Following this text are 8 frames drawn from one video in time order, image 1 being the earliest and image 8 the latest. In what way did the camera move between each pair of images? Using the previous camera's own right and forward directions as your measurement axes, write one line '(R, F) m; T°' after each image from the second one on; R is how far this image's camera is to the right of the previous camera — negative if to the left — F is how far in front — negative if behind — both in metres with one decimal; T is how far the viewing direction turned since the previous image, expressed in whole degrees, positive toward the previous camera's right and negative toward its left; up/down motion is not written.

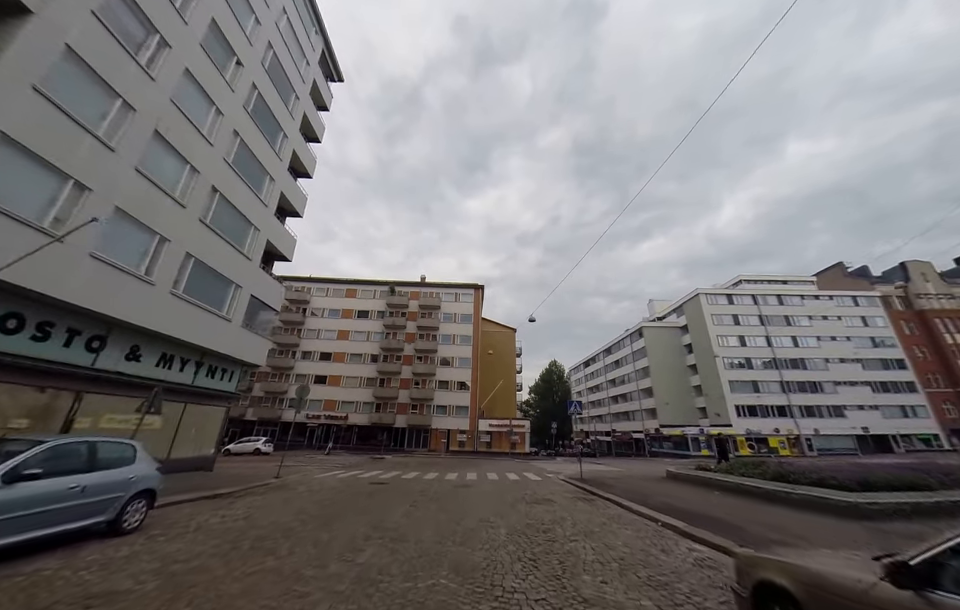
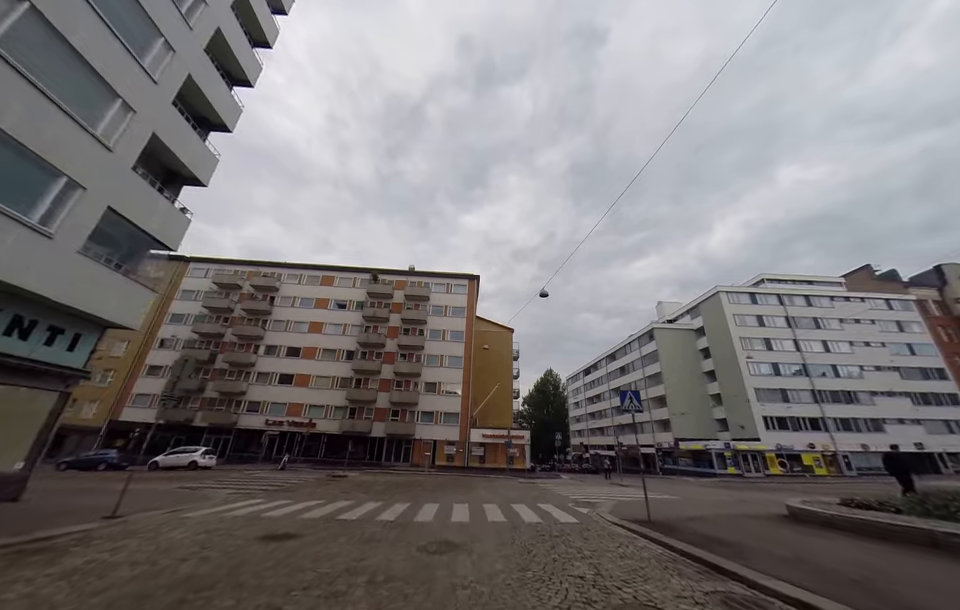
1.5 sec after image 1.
(-0.1, +5.5) m; +1°
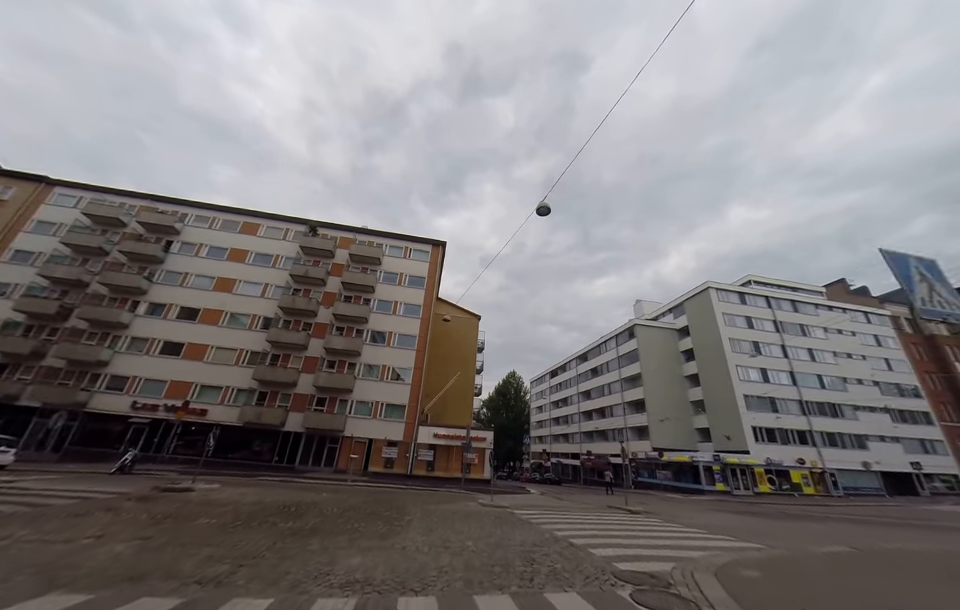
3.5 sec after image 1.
(+0.4, +7.3) m; +6°
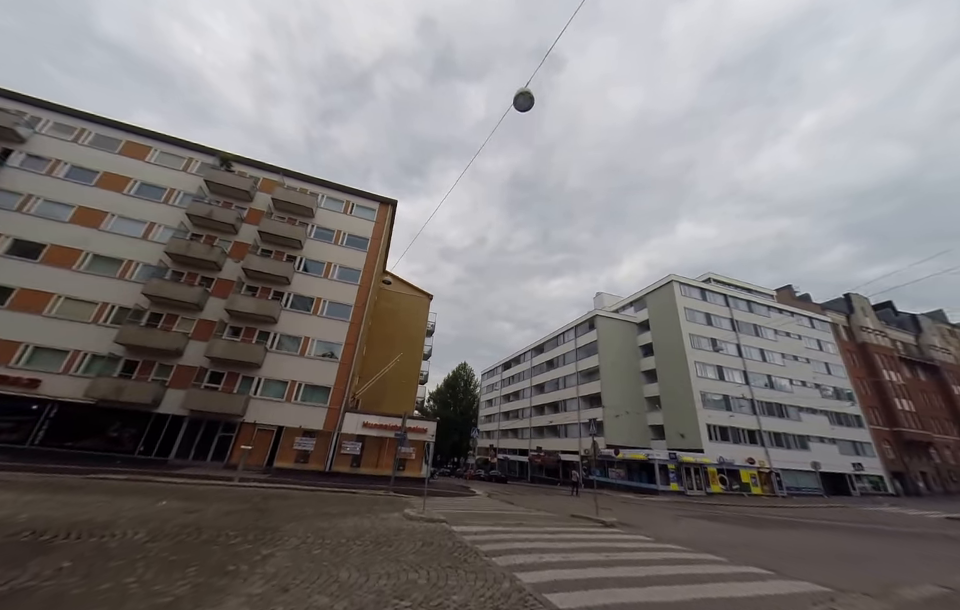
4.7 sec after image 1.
(+0.6, +4.2) m; +7°
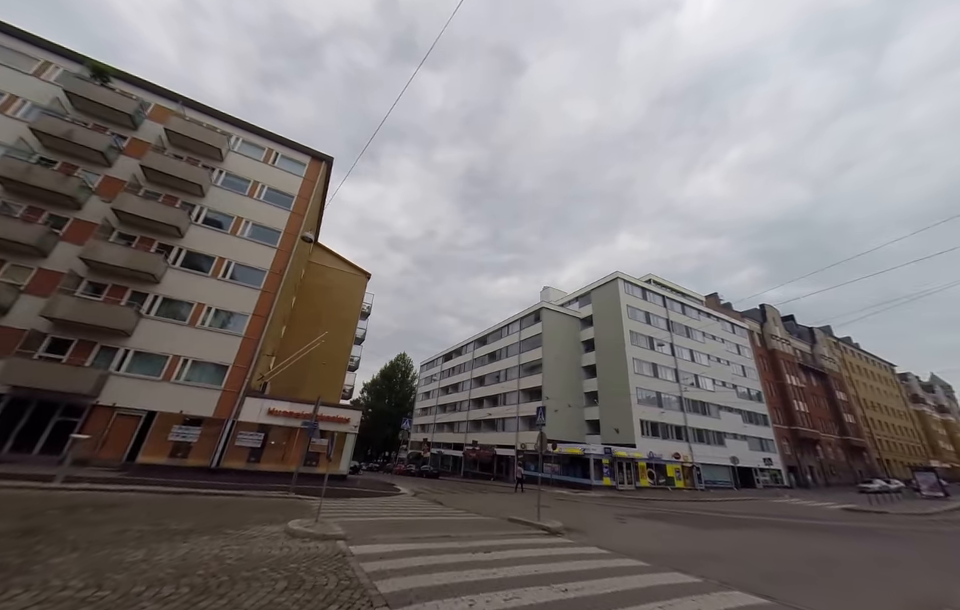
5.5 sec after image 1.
(+0.6, +2.3) m; +9°
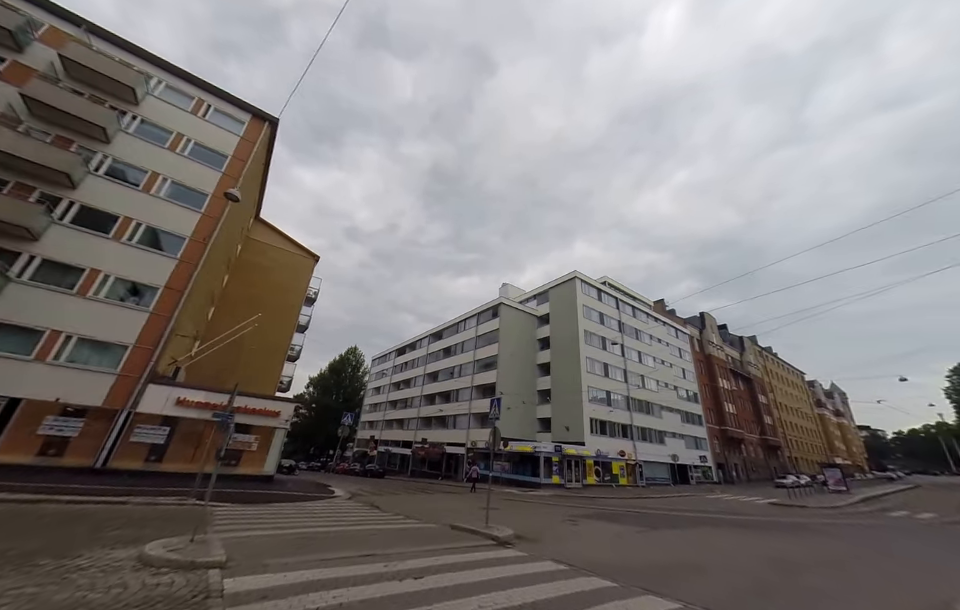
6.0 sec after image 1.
(+0.2, +1.2) m; +7°
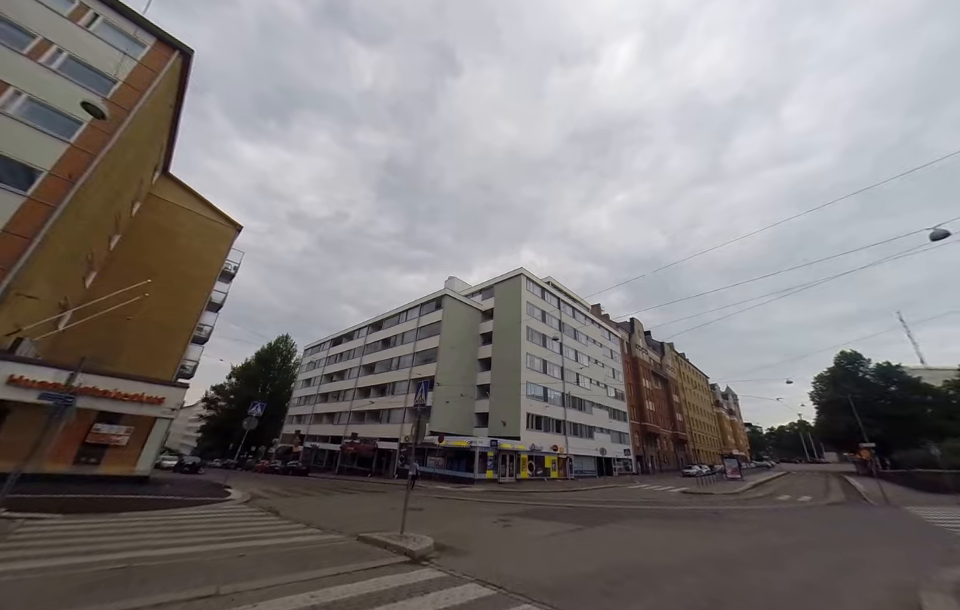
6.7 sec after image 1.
(+0.3, +1.3) m; +9°
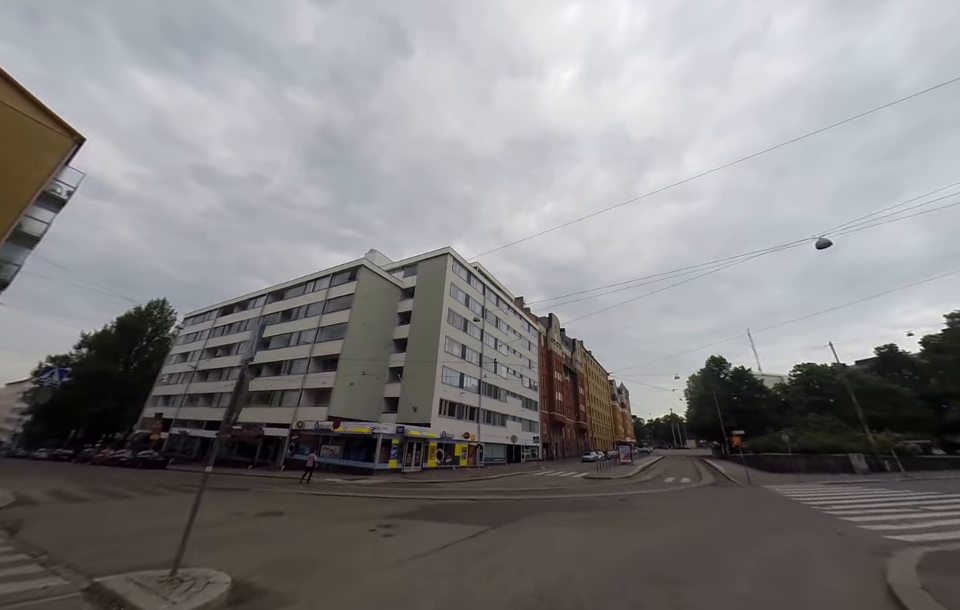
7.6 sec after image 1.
(+0.6, +2.3) m; +13°
